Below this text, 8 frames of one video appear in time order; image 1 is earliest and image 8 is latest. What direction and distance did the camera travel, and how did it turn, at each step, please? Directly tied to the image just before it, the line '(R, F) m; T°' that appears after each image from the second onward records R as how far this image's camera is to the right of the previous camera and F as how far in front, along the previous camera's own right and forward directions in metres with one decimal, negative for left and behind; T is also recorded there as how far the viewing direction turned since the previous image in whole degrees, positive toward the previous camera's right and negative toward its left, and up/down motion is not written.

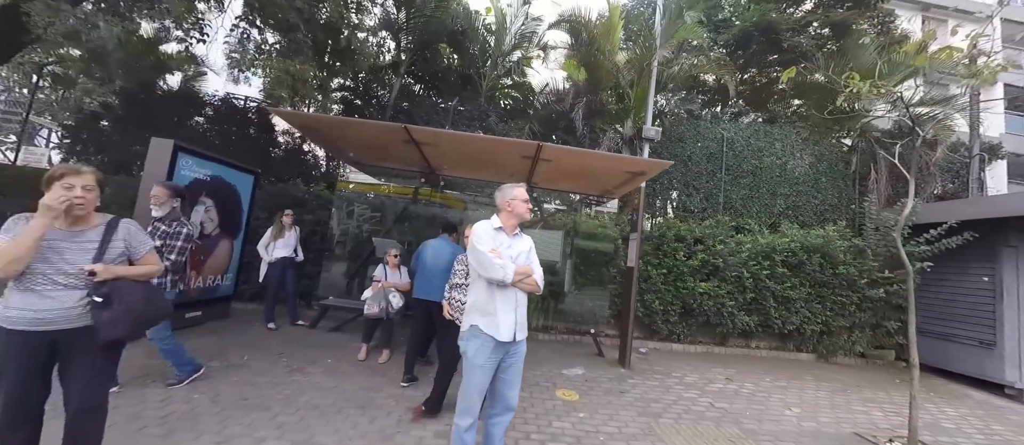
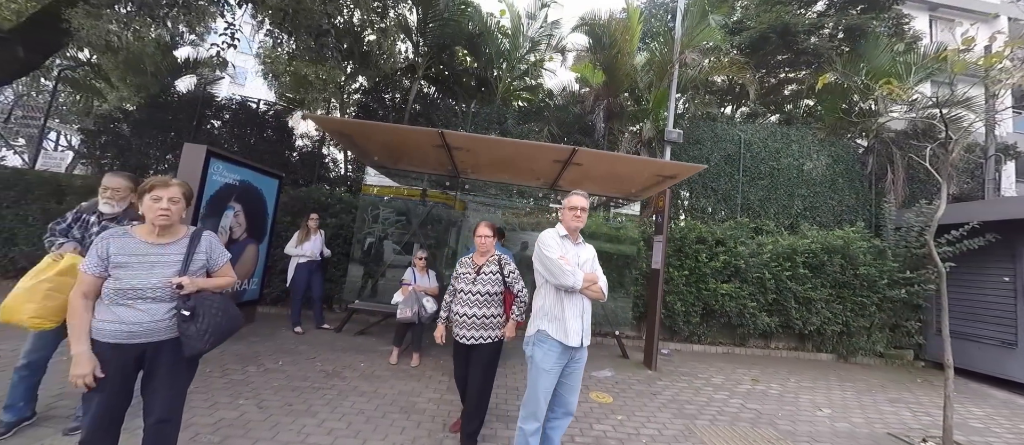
(-0.5, 0.0) m; 0°
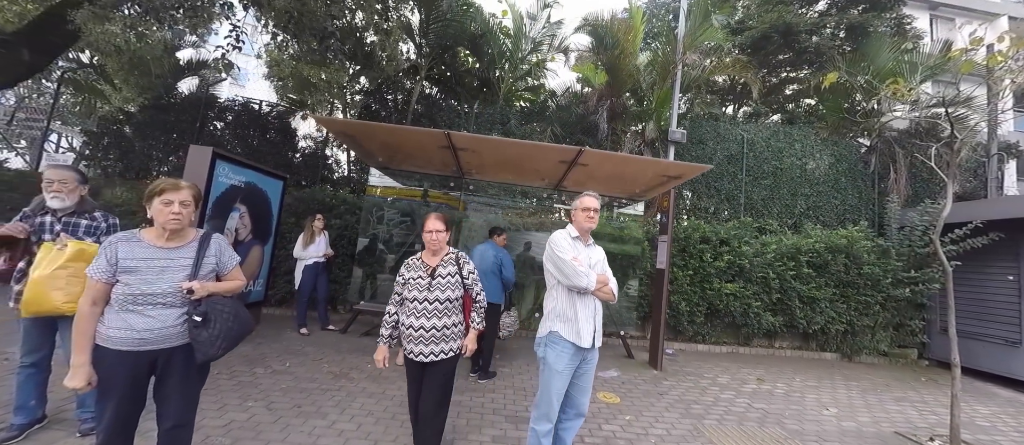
(-0.1, 0.0) m; 0°
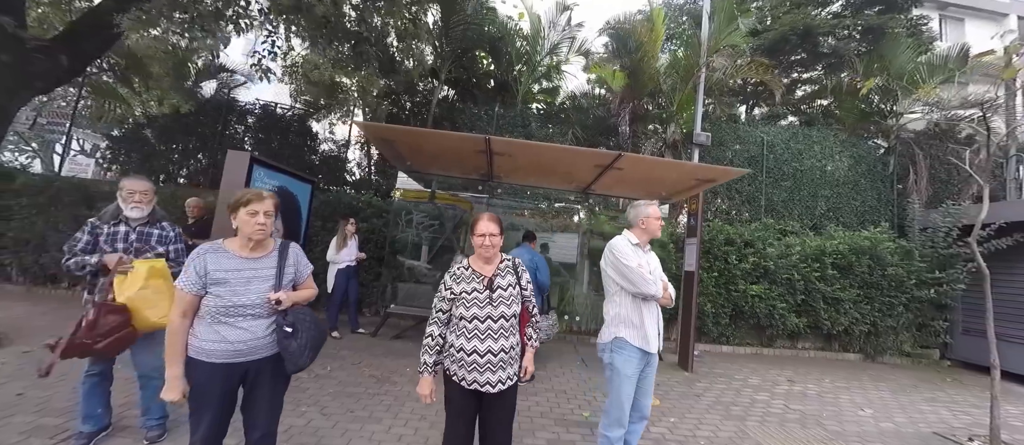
(-0.5, 0.0) m; 0°
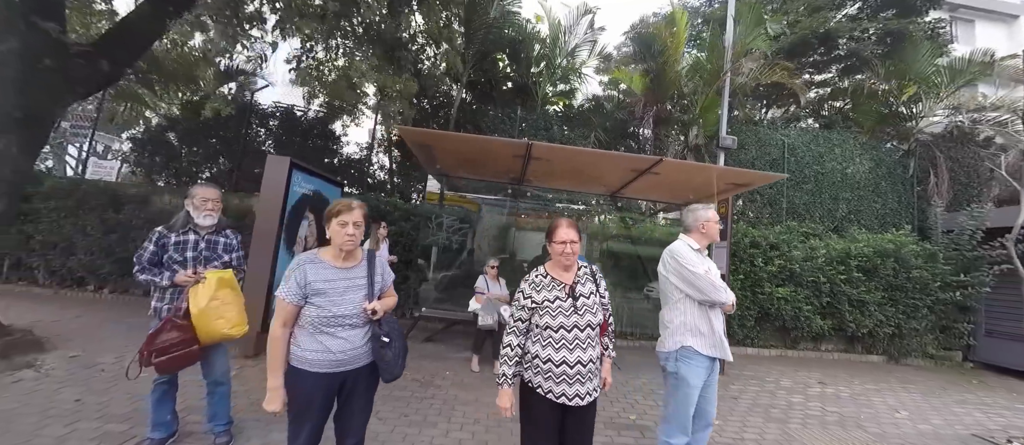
(-0.6, 0.0) m; 0°
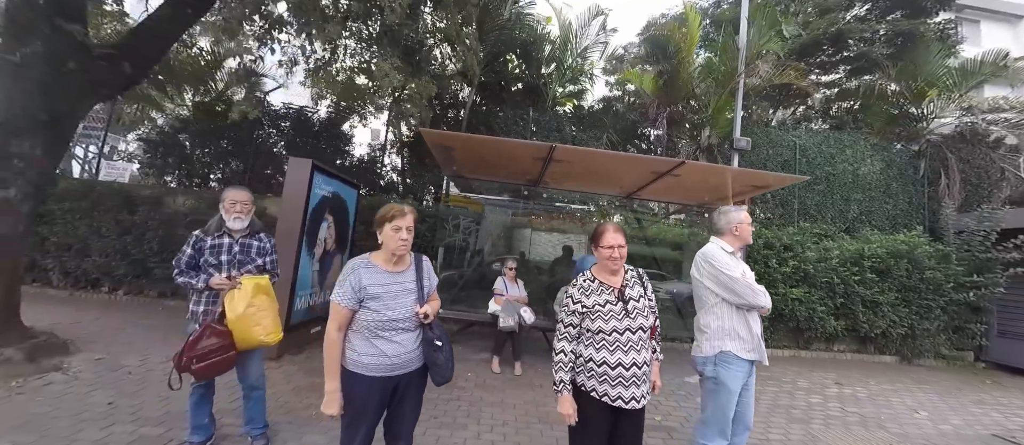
(-0.3, 0.0) m; 0°
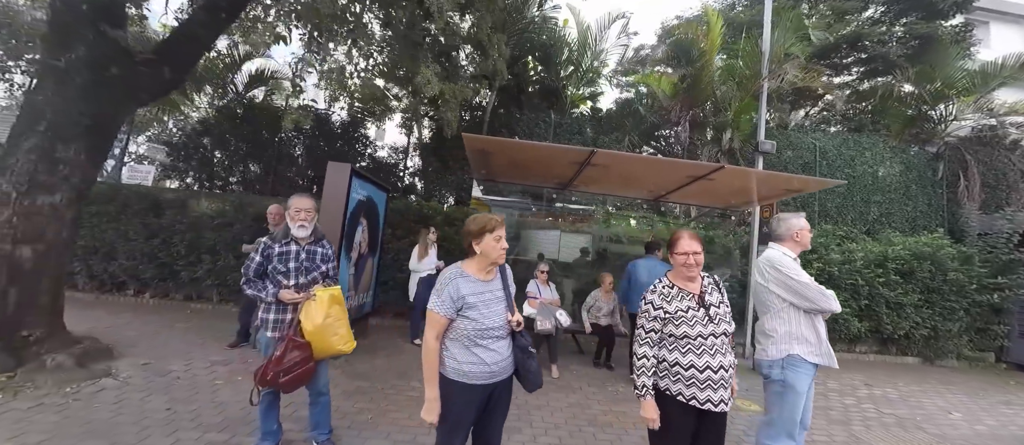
(-0.6, 0.0) m; 0°
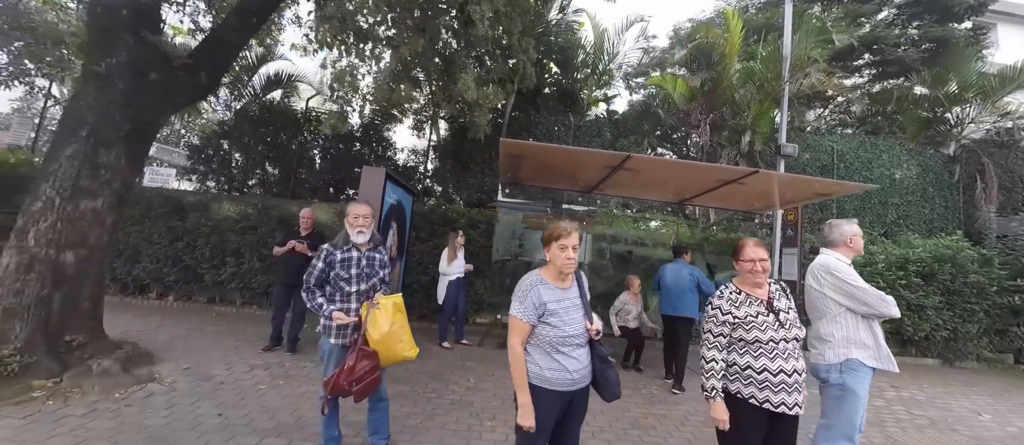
(-0.5, 0.0) m; 0°
